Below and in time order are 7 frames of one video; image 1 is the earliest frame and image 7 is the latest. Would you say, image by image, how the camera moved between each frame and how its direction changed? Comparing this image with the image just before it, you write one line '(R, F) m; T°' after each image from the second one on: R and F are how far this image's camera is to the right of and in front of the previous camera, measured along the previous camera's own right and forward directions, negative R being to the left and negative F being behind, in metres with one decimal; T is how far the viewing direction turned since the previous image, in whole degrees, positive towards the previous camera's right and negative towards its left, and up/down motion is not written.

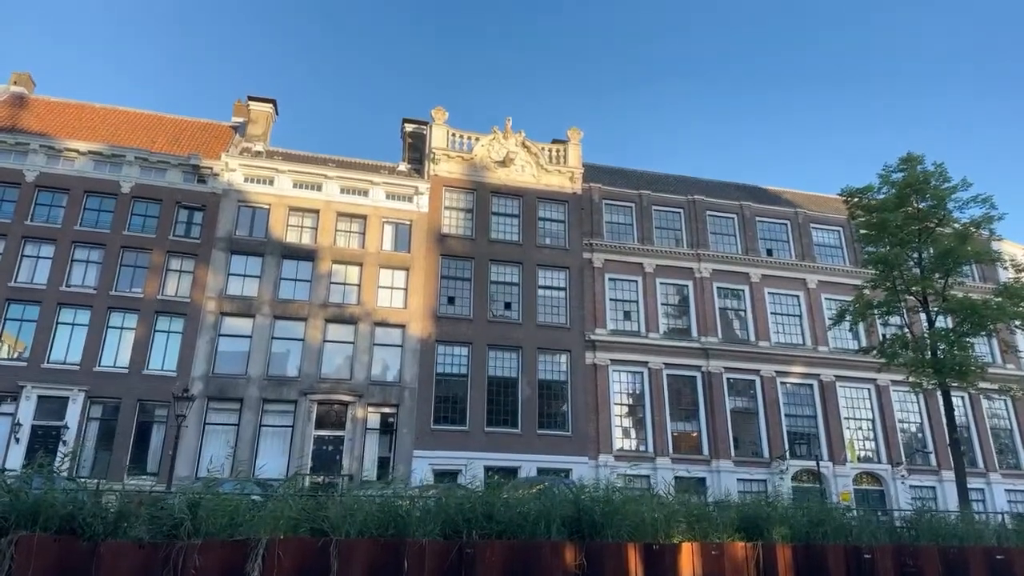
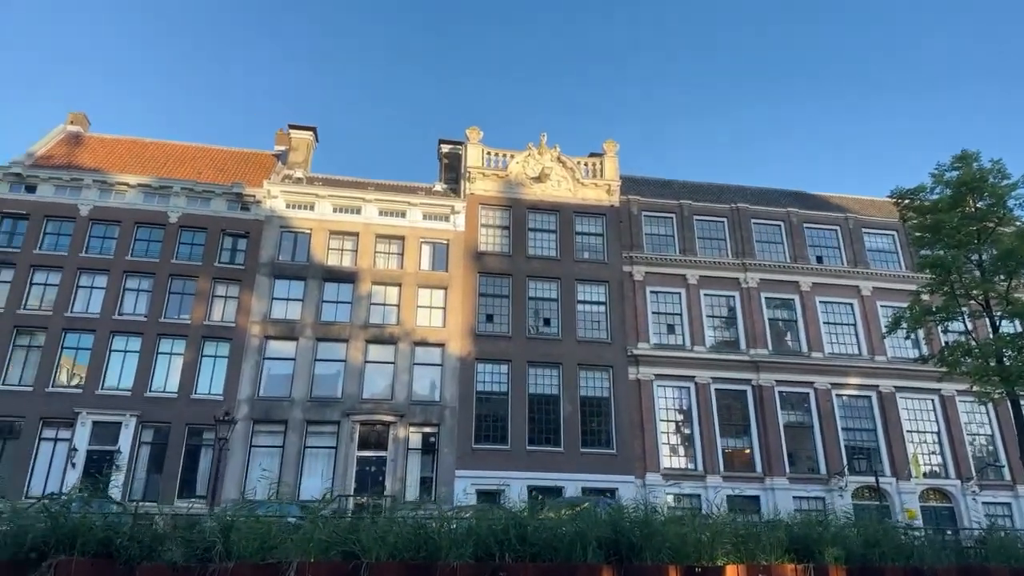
(+0.5, +0.3) m; -4°
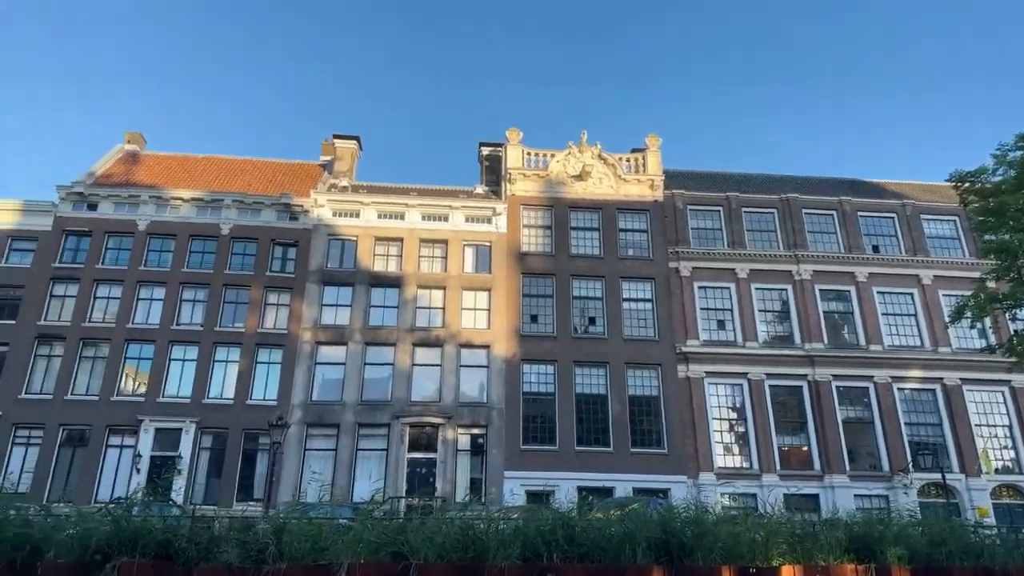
(+0.2, +0.1) m; -4°
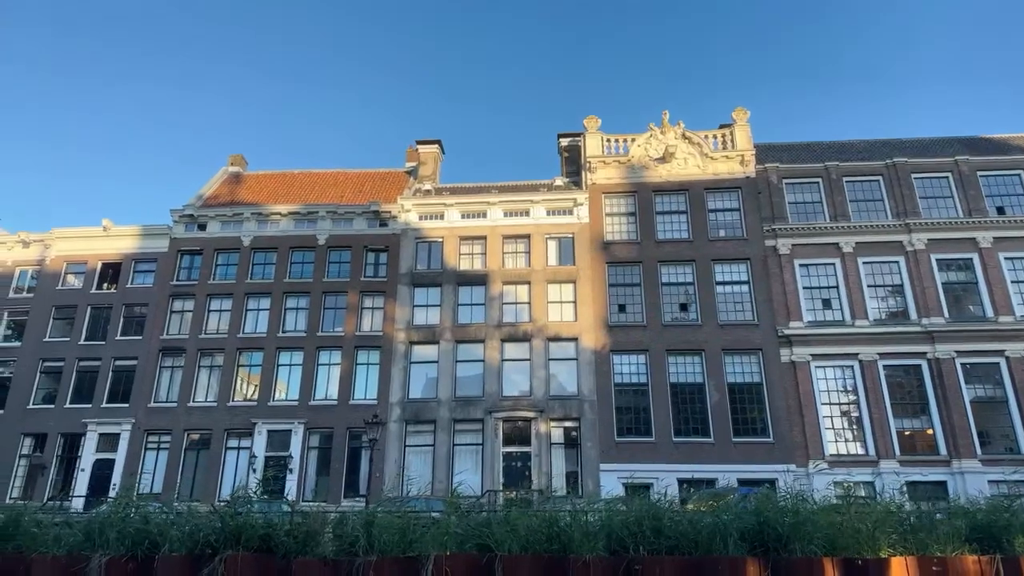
(+0.7, +0.2) m; -8°
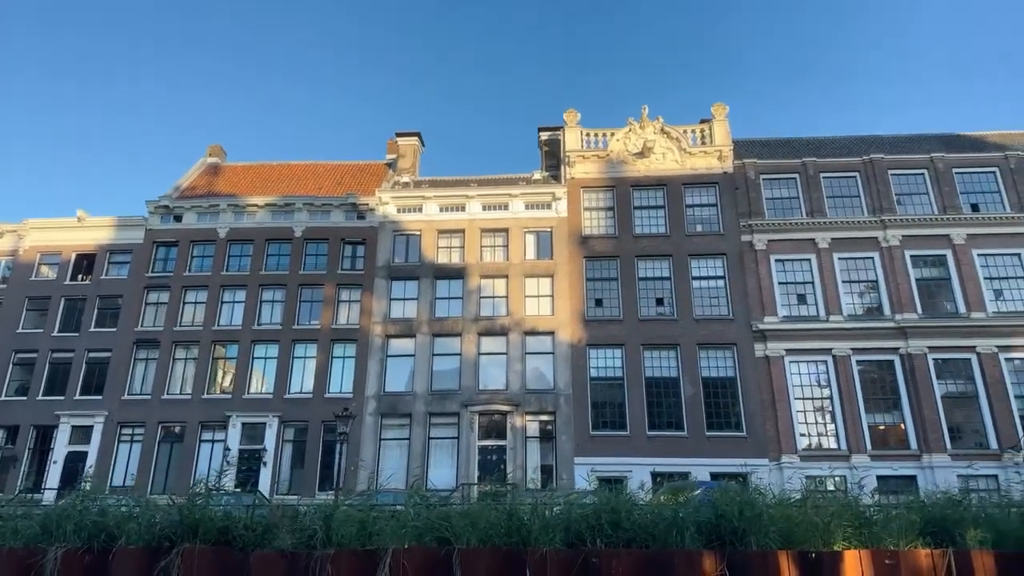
(+0.7, 0.0) m; +1°
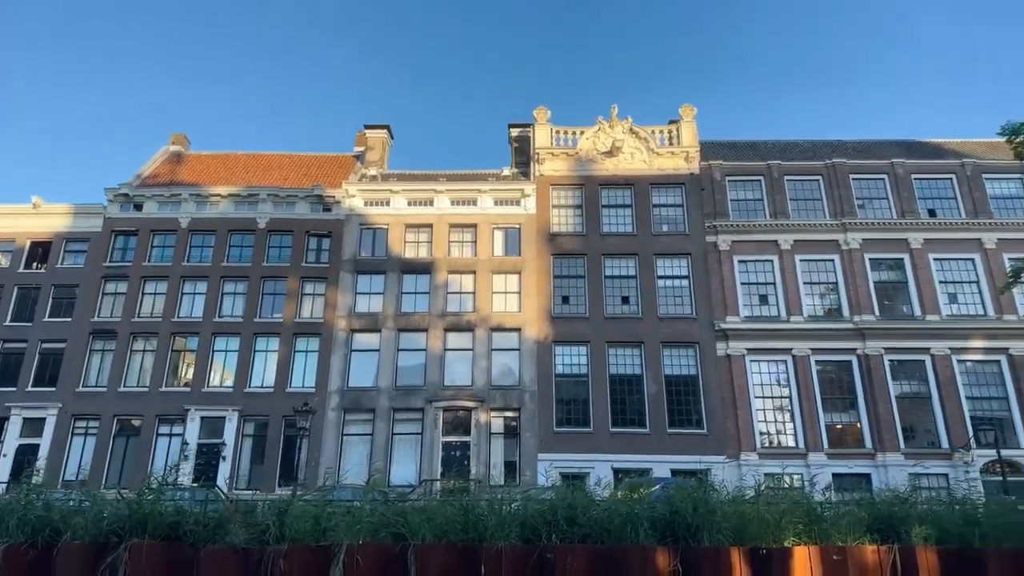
(+0.3, 0.0) m; +2°
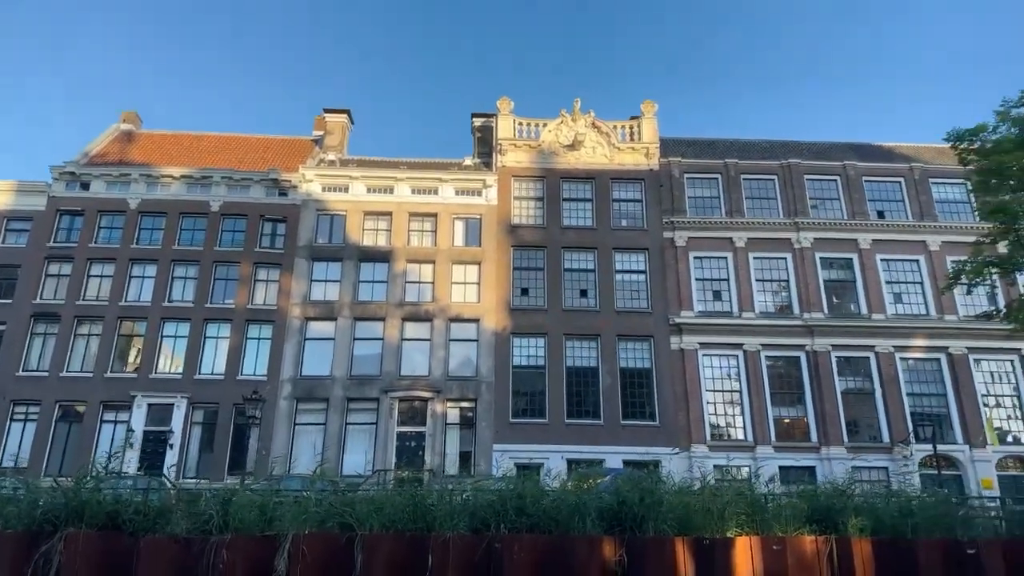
(+0.2, 0.0) m; +3°
